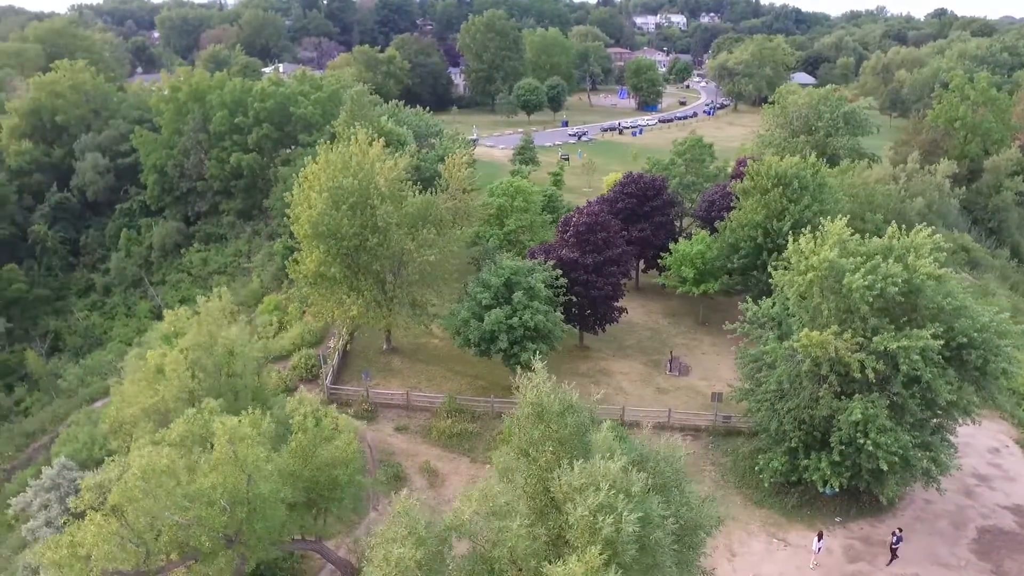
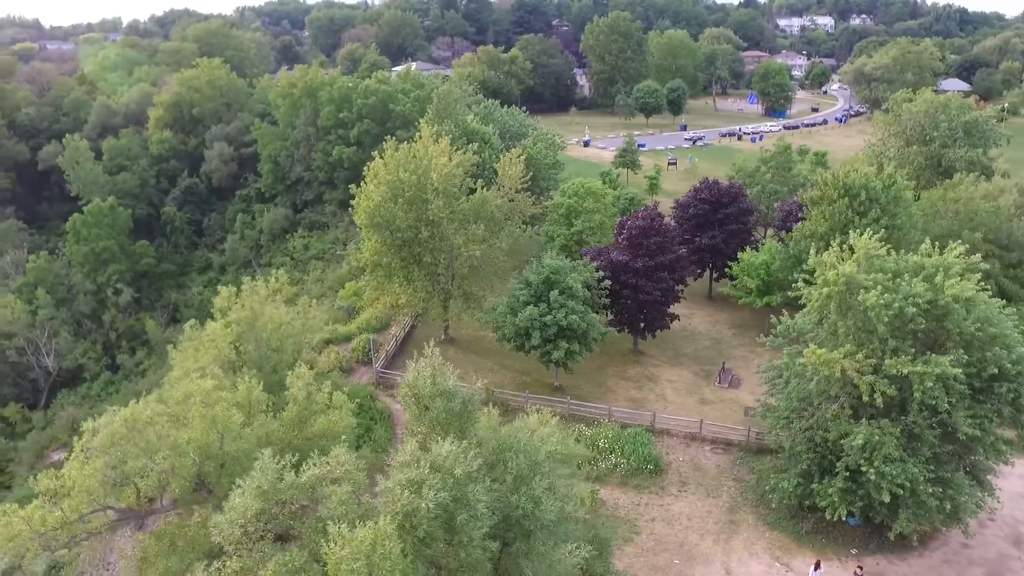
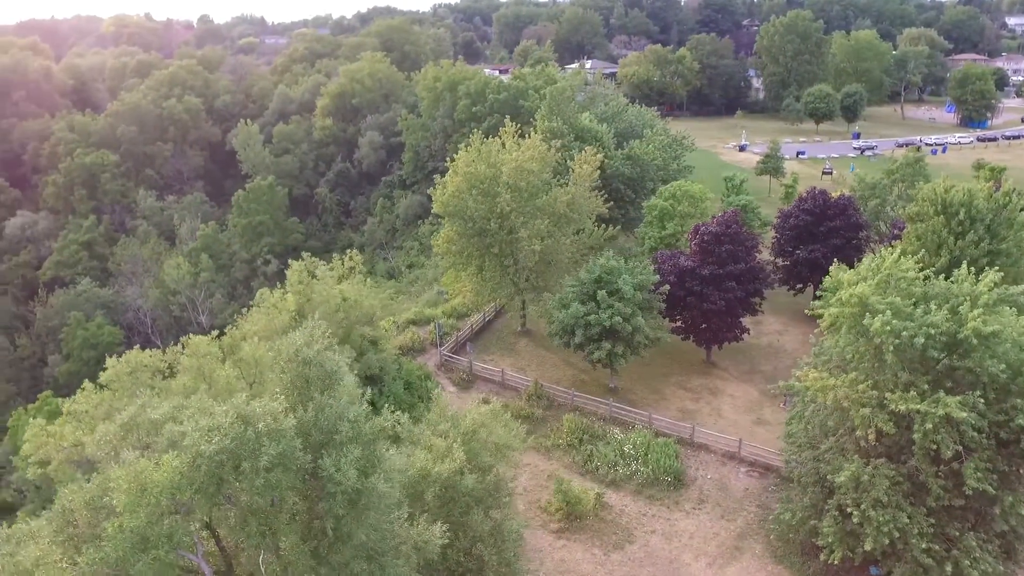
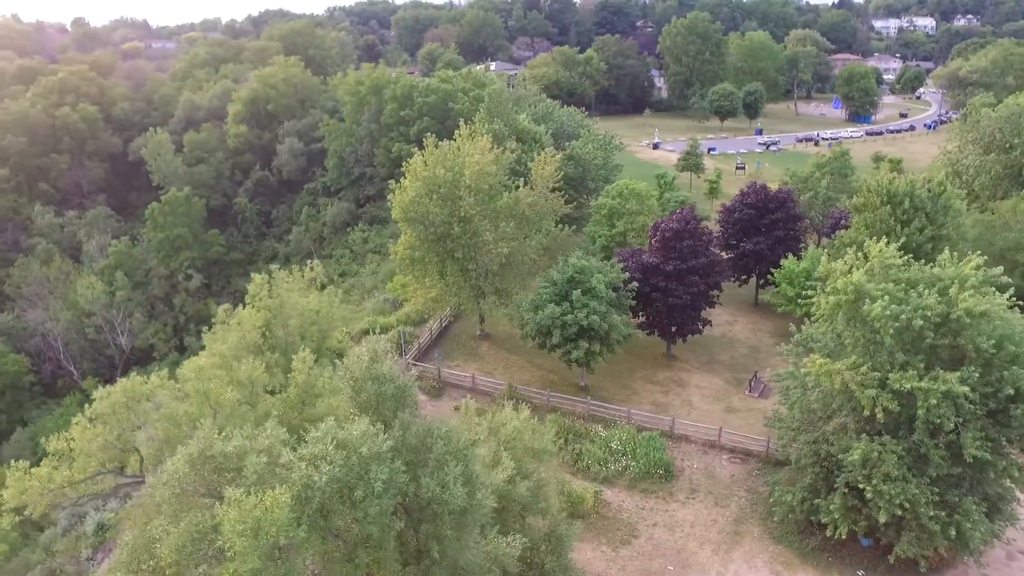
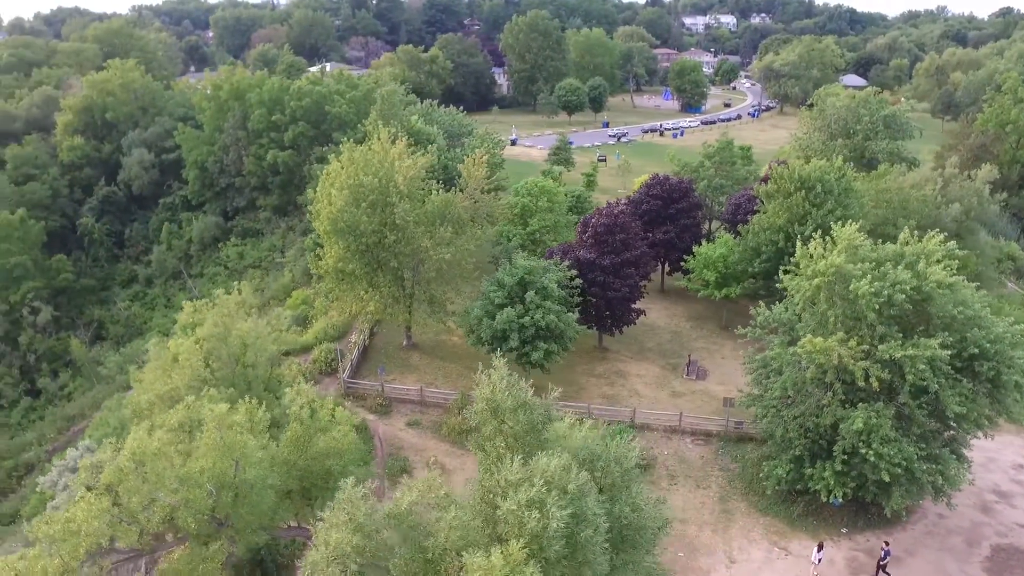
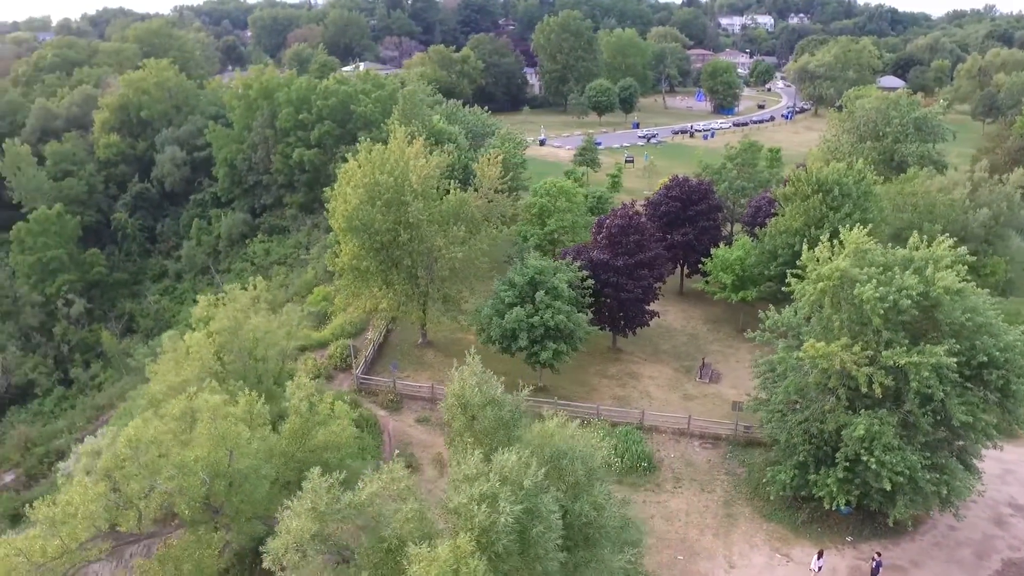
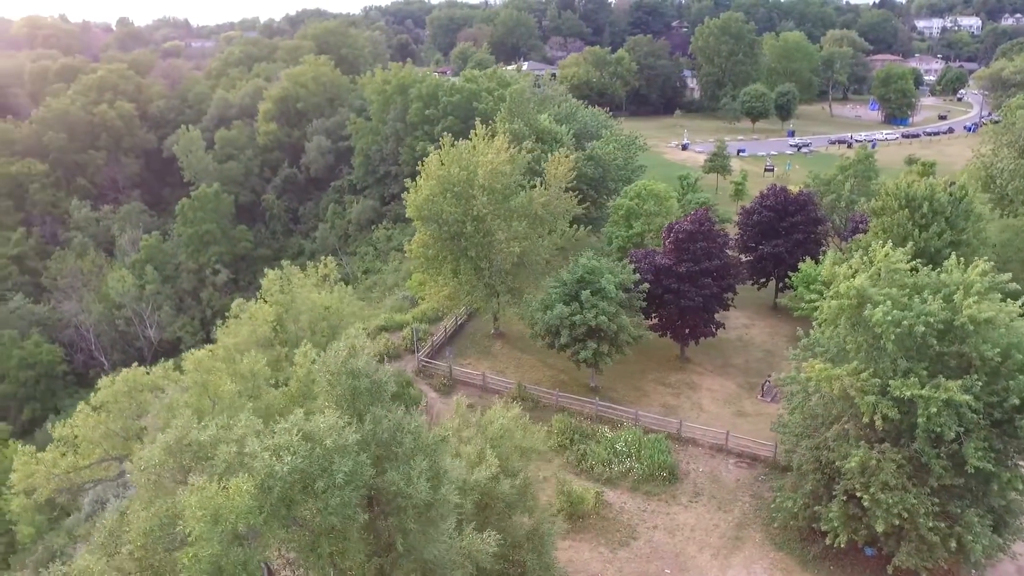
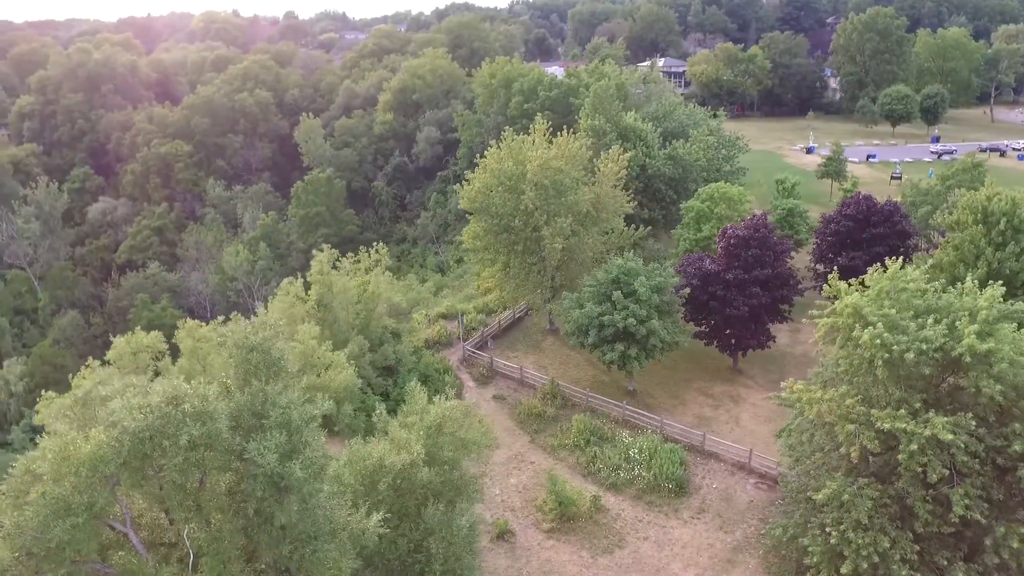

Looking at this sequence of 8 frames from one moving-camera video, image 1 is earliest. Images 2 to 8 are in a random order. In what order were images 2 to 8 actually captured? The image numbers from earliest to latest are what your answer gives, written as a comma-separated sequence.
5, 6, 2, 4, 7, 3, 8
